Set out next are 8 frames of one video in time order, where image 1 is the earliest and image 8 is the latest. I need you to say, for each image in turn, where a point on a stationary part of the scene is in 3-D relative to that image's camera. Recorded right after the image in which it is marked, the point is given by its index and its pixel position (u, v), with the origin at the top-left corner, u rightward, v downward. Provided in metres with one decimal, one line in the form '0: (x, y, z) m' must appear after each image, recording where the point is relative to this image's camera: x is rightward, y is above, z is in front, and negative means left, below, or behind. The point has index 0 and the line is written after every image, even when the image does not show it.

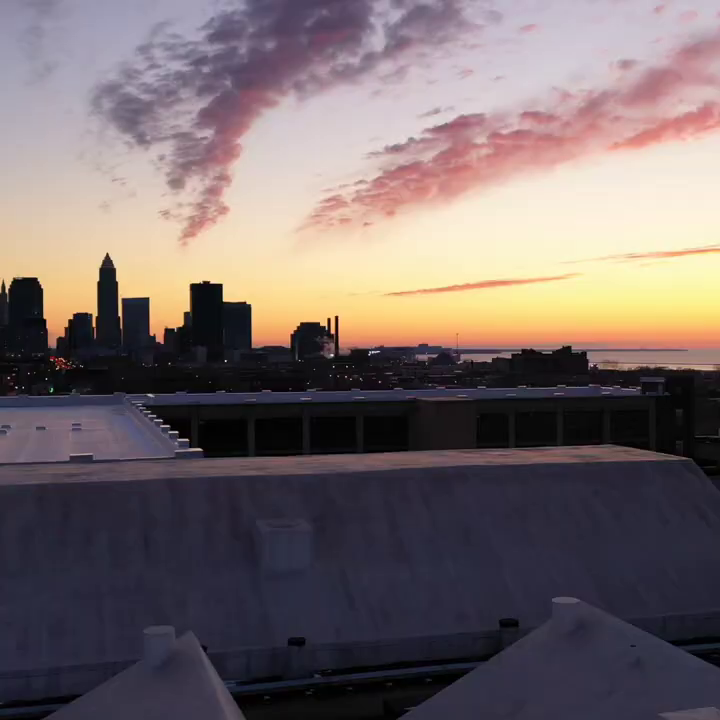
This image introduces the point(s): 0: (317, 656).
0: (-0.9, -6.6, +20.0) m
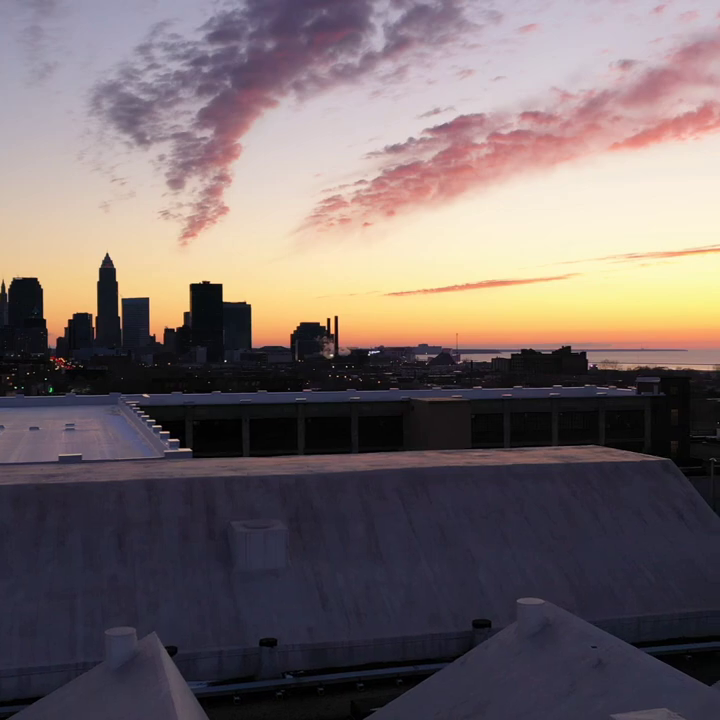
0: (-1.6, -6.6, +20.0) m
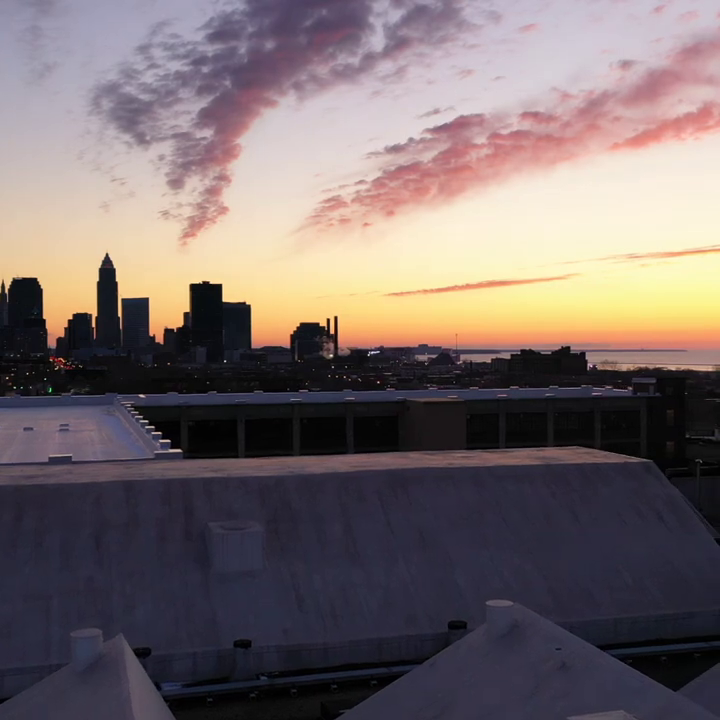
0: (-2.2, -6.7, +20.0) m
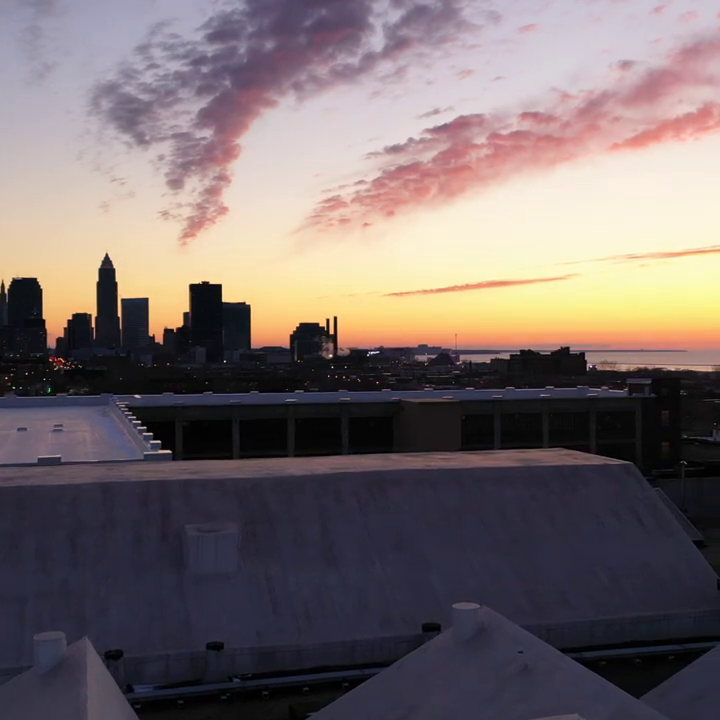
0: (-2.8, -6.7, +20.1) m
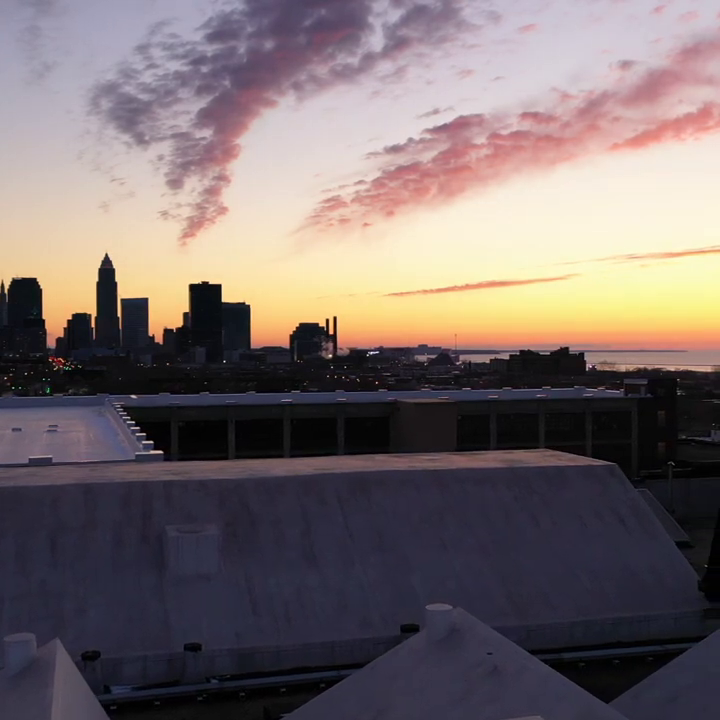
0: (-3.3, -6.7, +20.1) m
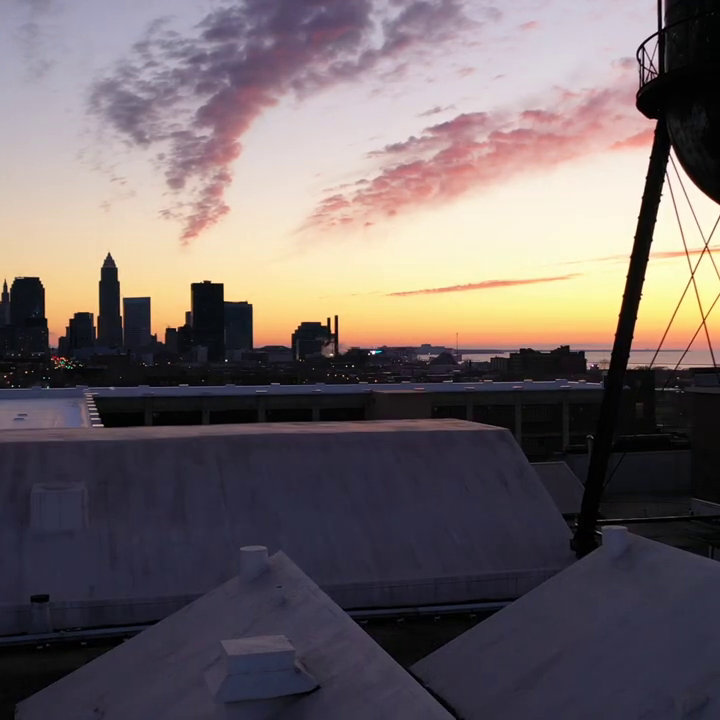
0: (-4.8, -5.7, +15.3) m
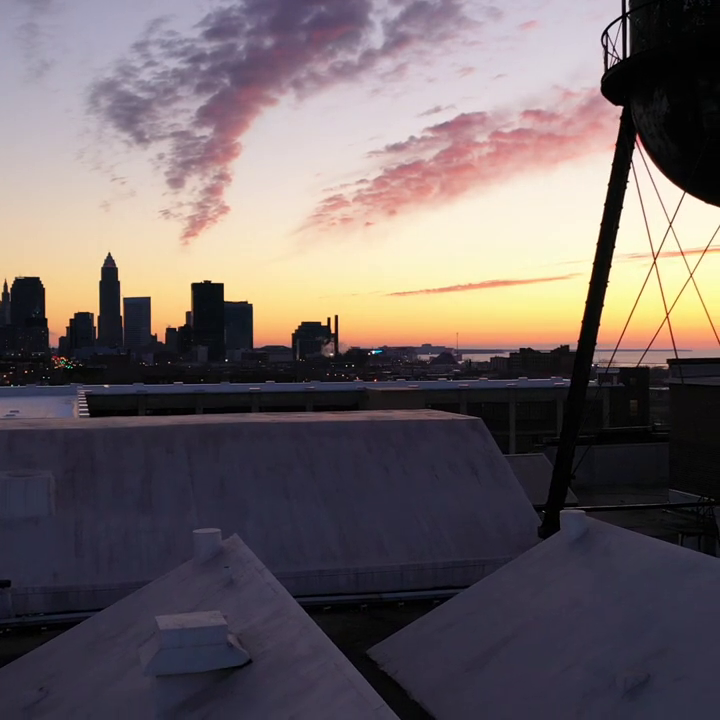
0: (-5.5, -5.4, +15.3) m
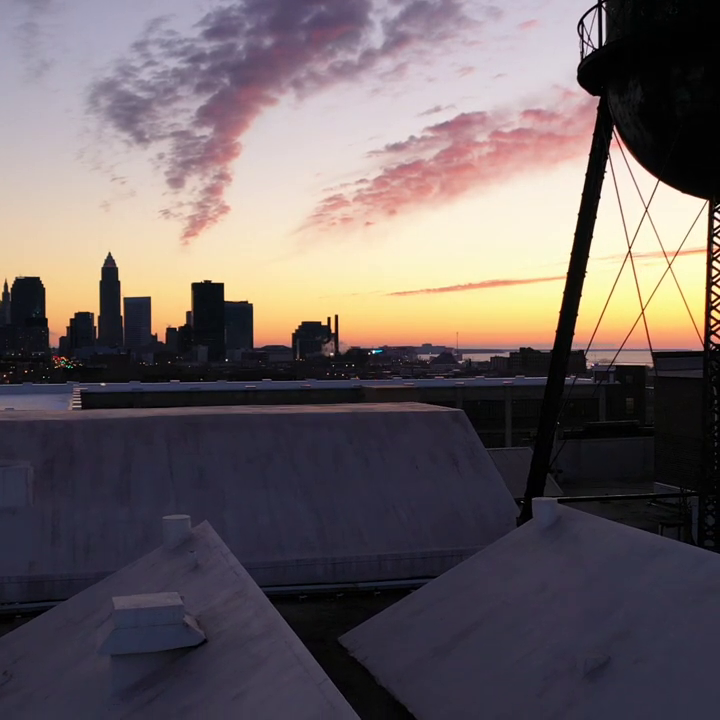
0: (-5.9, -5.2, +15.3) m
